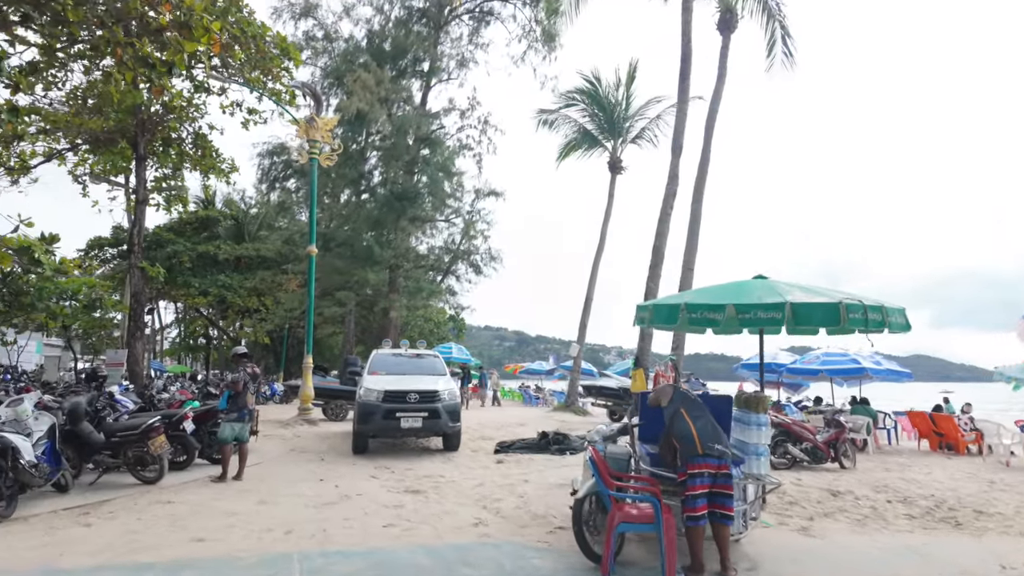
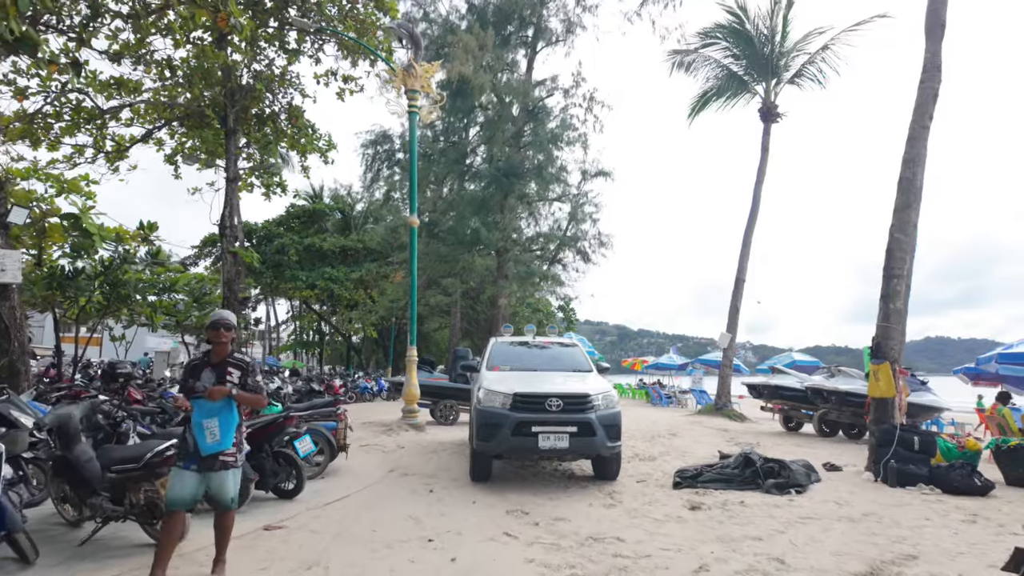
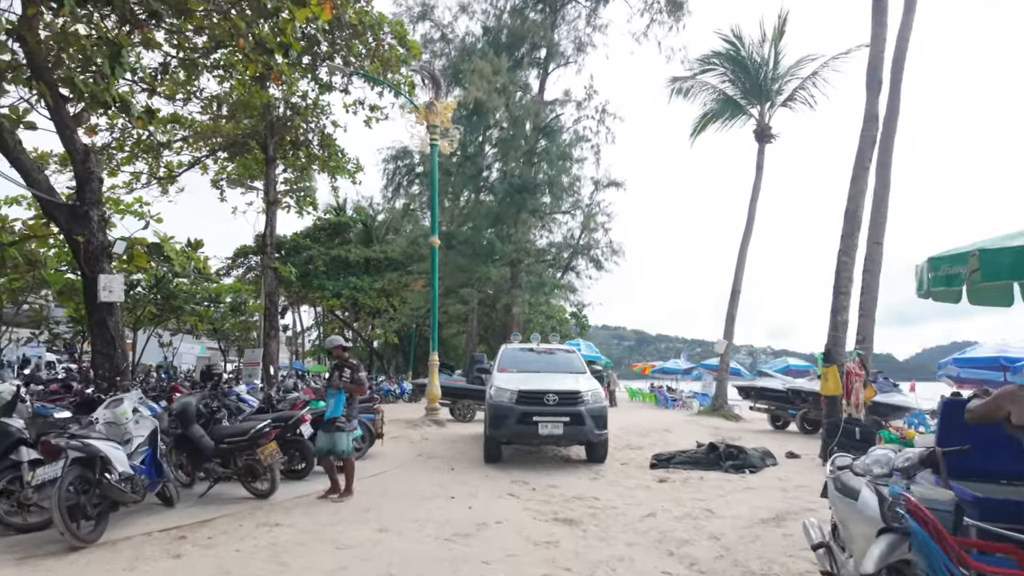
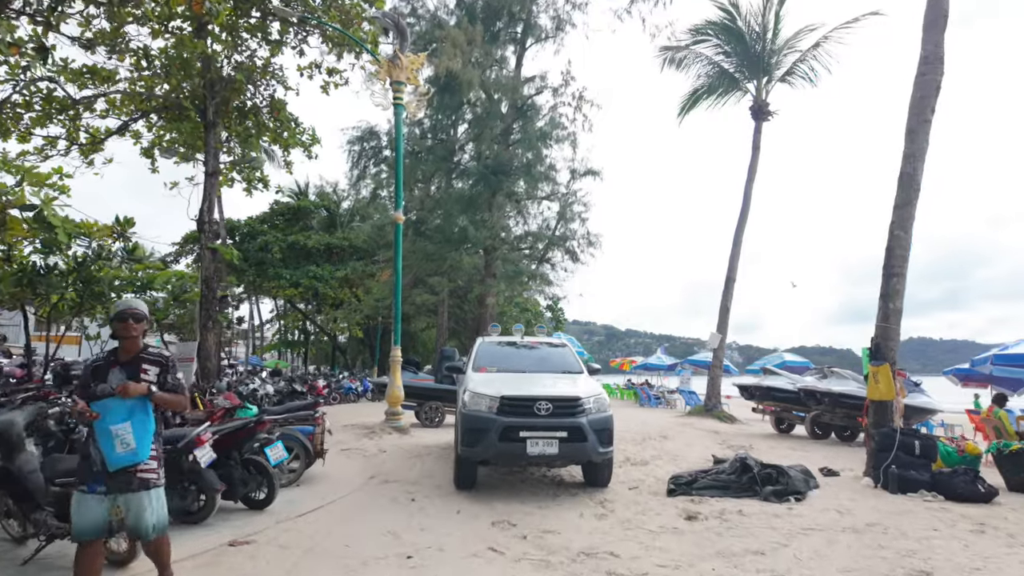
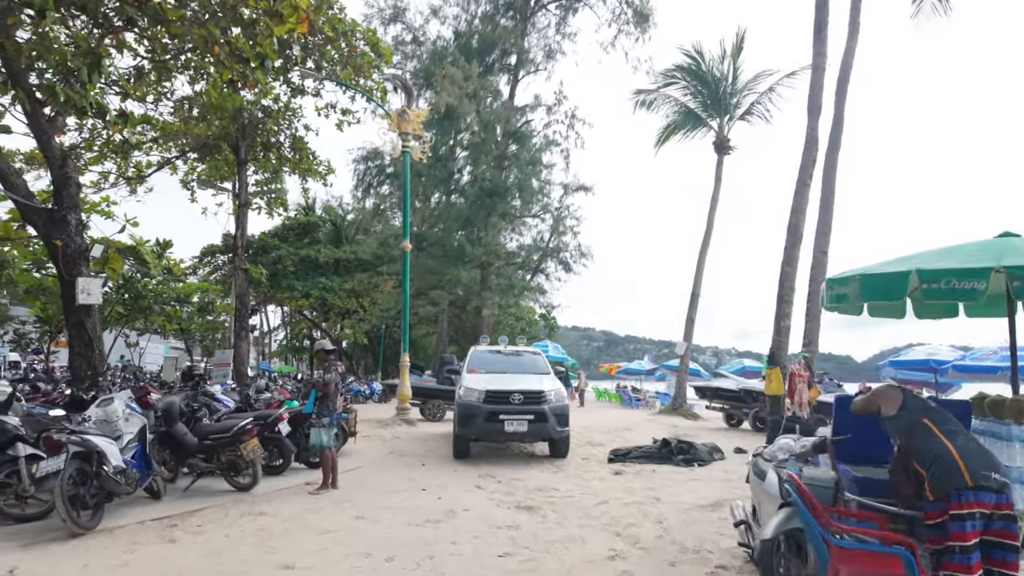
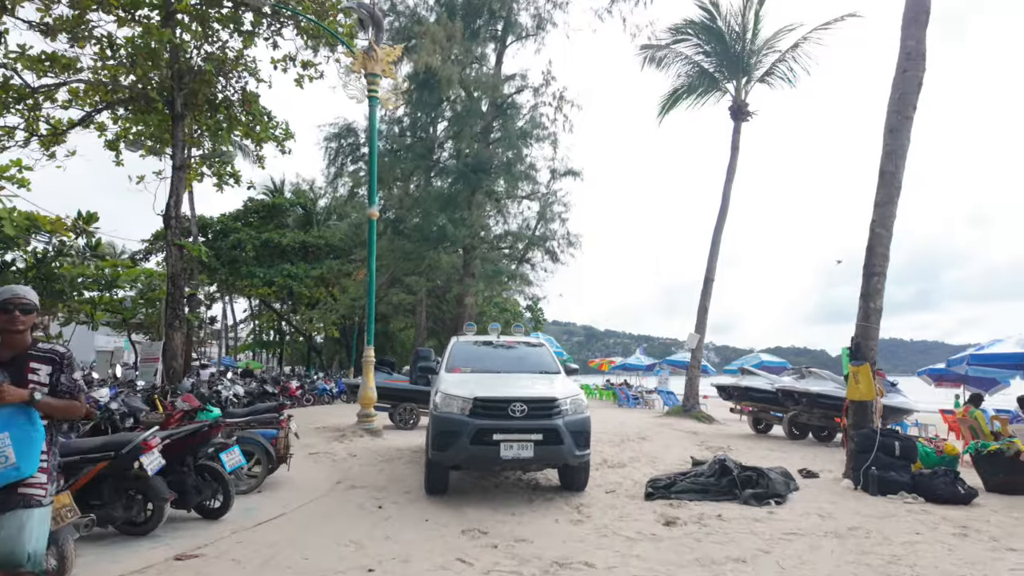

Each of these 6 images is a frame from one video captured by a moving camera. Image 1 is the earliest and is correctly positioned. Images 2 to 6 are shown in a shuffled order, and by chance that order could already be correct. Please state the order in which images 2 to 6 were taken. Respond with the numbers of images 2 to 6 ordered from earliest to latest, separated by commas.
5, 3, 2, 4, 6
